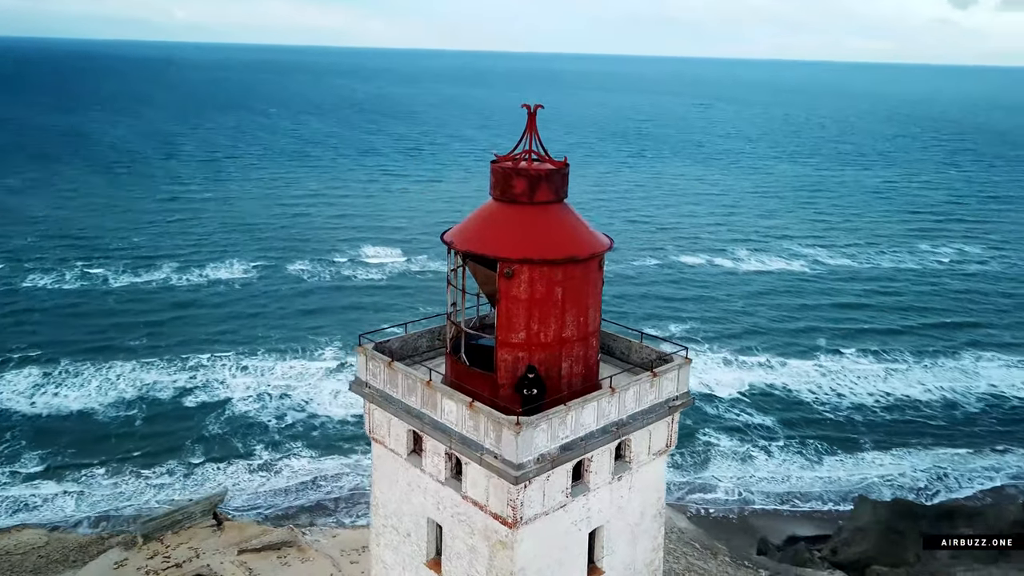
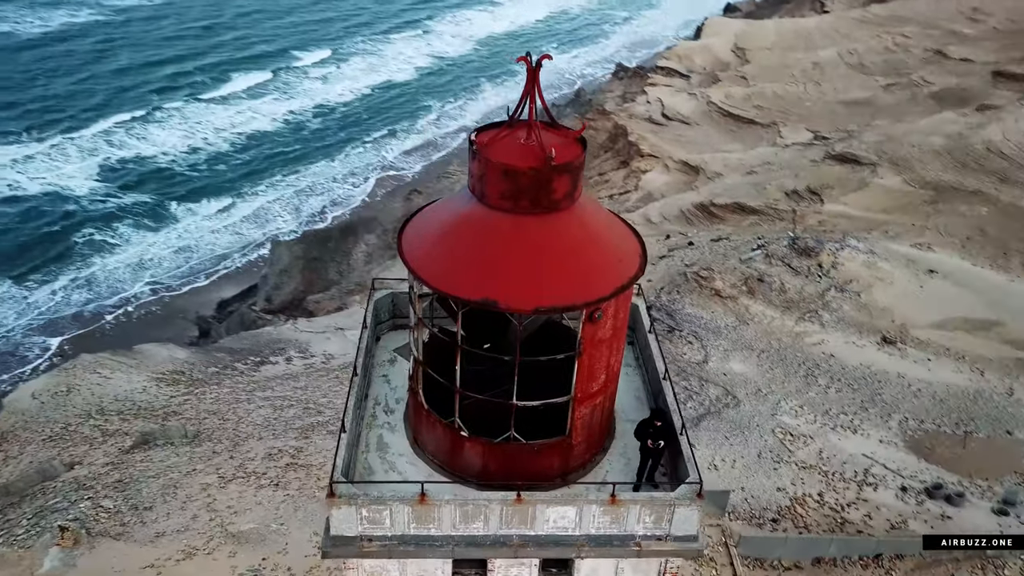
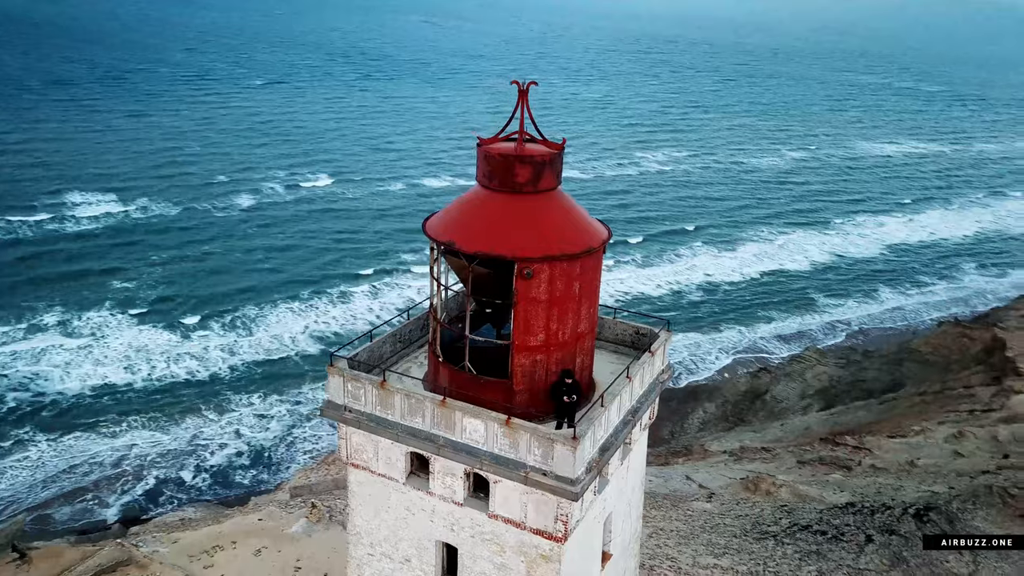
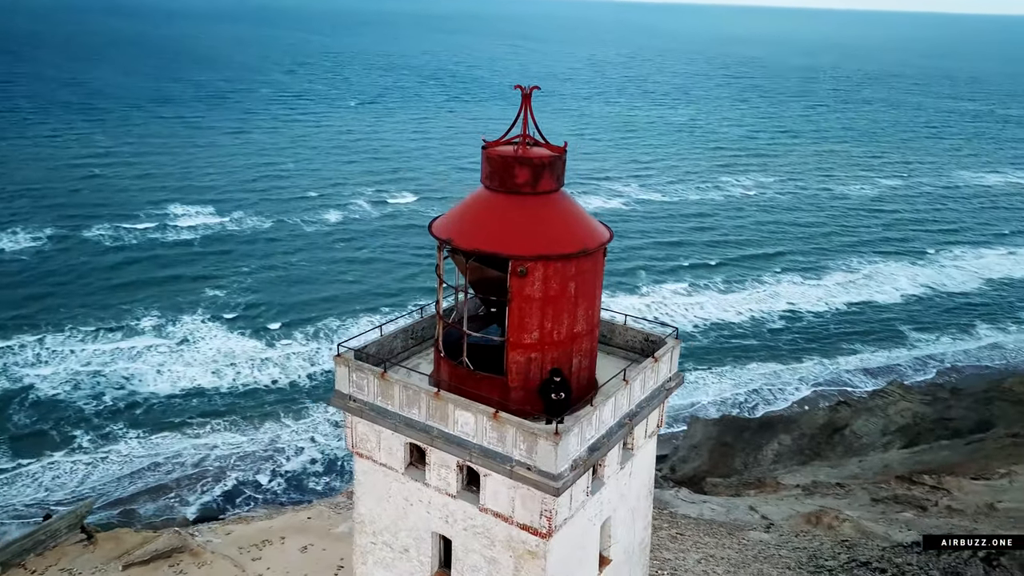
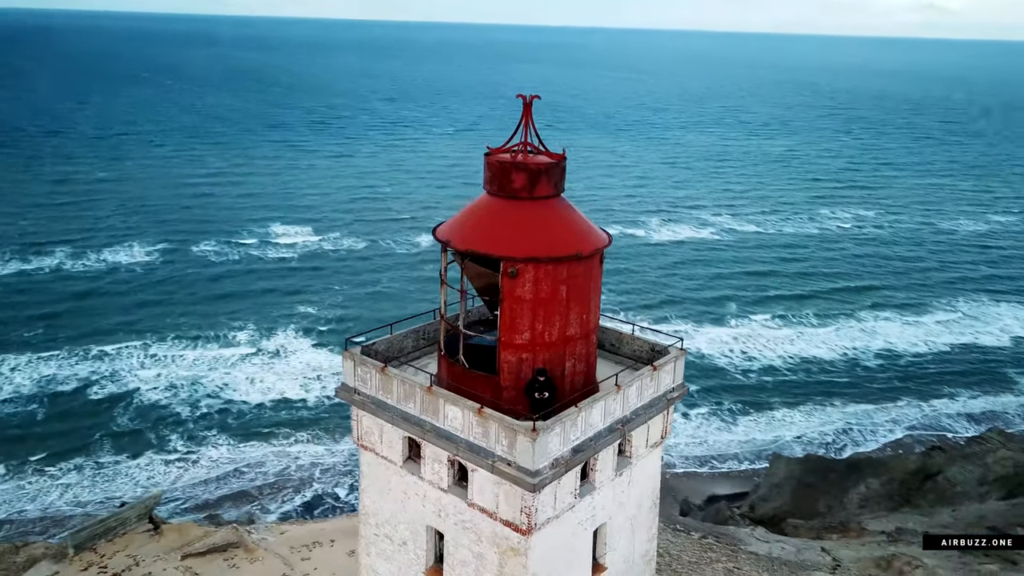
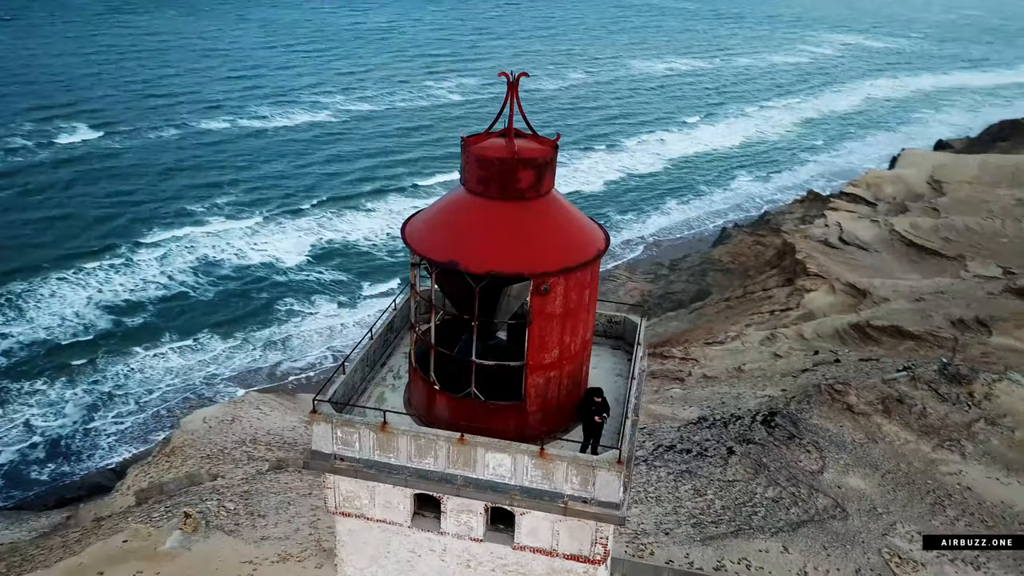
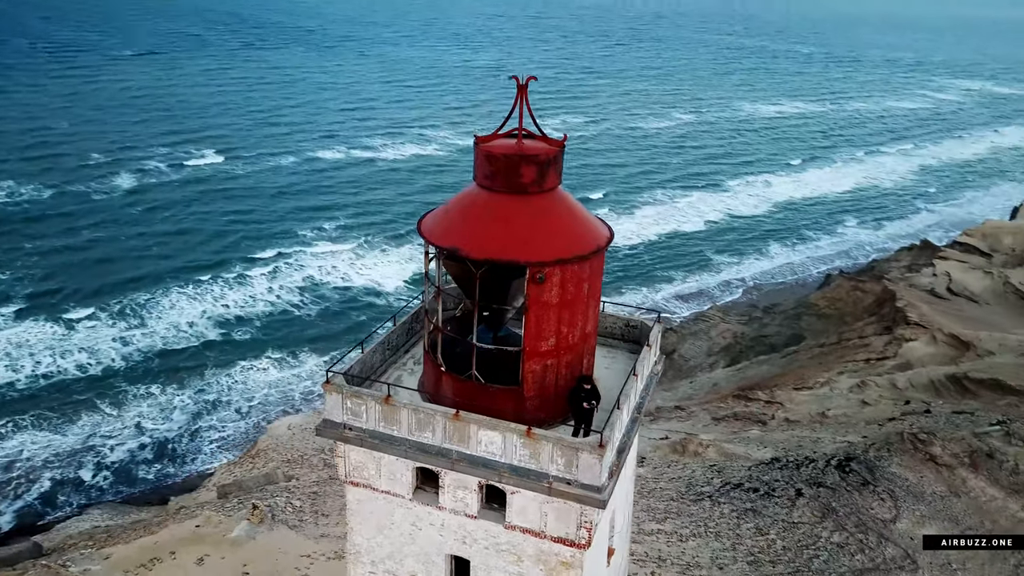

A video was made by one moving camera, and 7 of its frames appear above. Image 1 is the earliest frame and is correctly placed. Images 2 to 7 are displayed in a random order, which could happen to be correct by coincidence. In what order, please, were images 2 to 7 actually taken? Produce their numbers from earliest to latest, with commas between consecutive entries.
5, 4, 3, 7, 6, 2
